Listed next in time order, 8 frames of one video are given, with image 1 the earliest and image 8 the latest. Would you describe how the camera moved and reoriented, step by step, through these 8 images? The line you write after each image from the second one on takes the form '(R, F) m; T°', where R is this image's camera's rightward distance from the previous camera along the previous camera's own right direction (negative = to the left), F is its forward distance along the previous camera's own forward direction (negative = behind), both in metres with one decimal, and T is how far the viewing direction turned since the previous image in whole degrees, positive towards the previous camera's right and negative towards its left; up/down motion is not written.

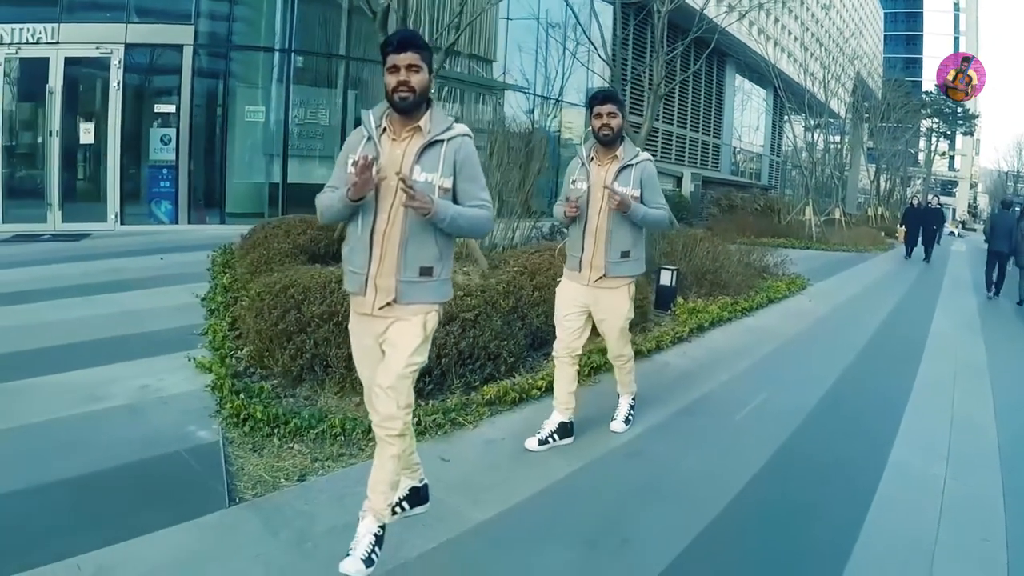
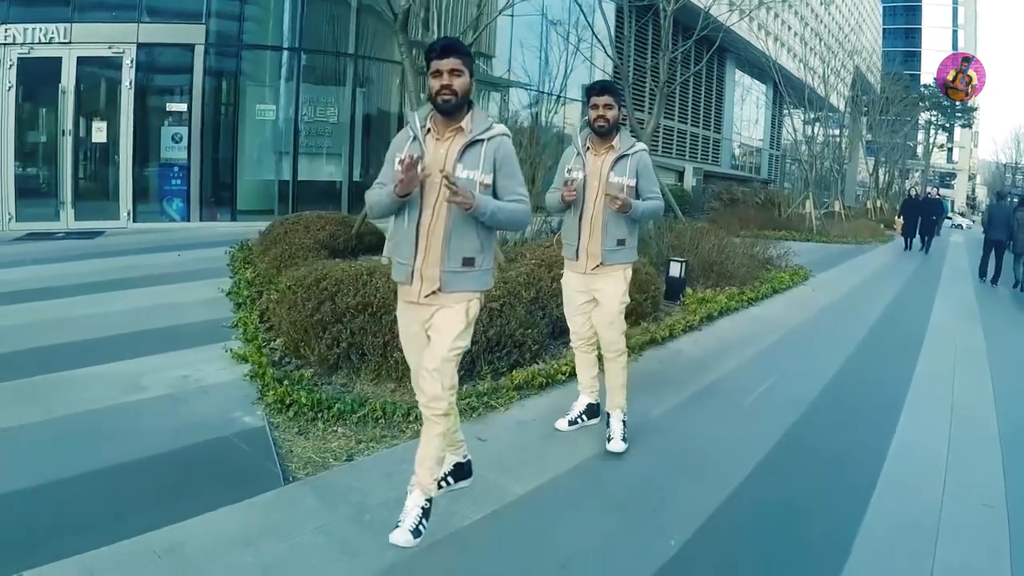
(-0.2, -0.2) m; 0°
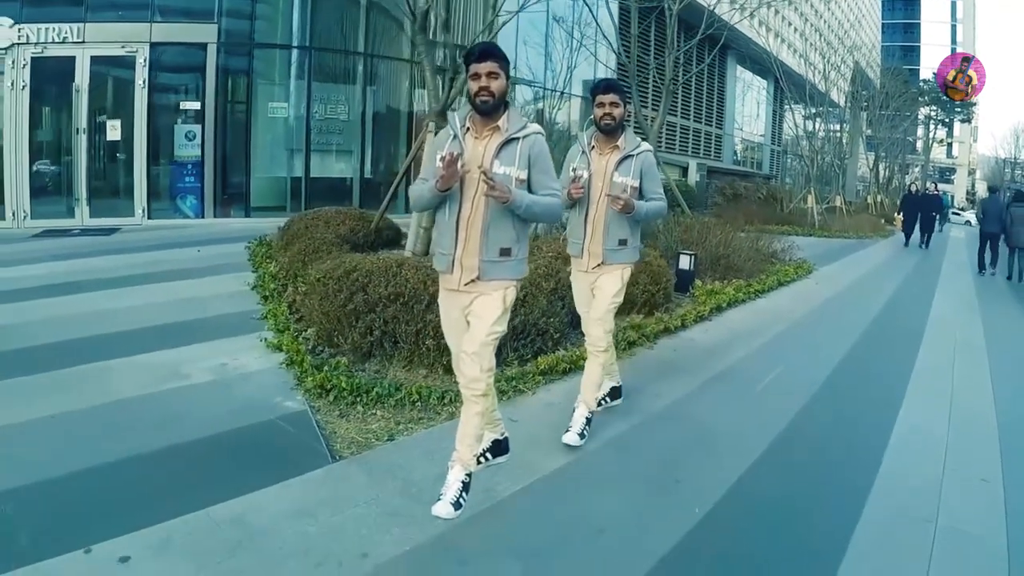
(-0.2, -0.2) m; 0°
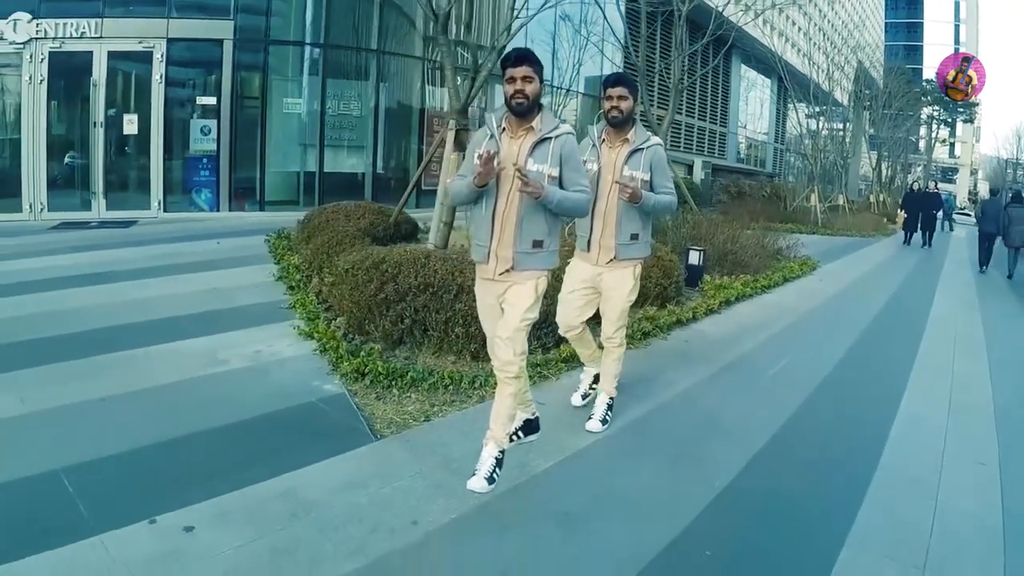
(-0.1, -0.3) m; 0°
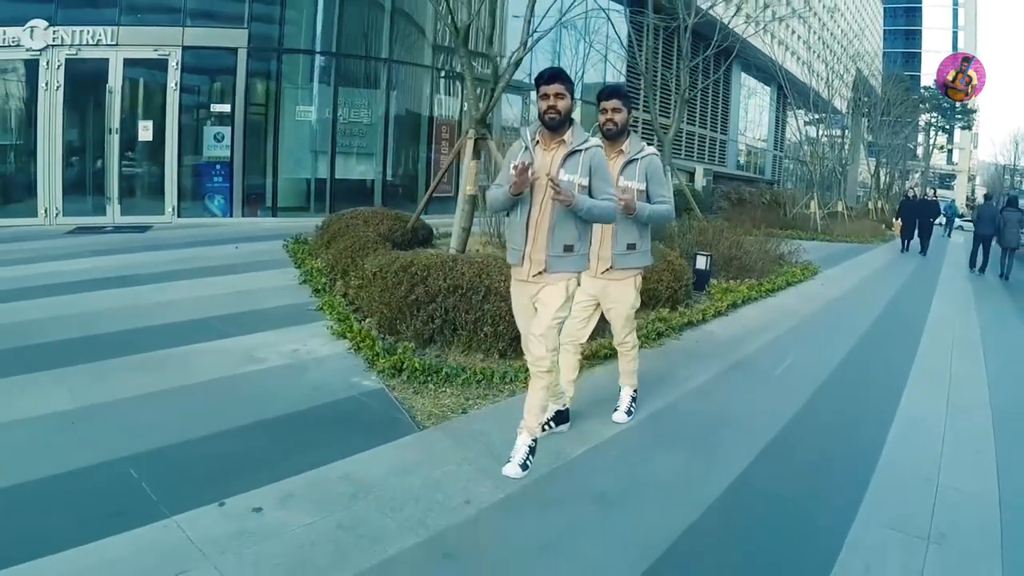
(-0.2, -0.3) m; 0°
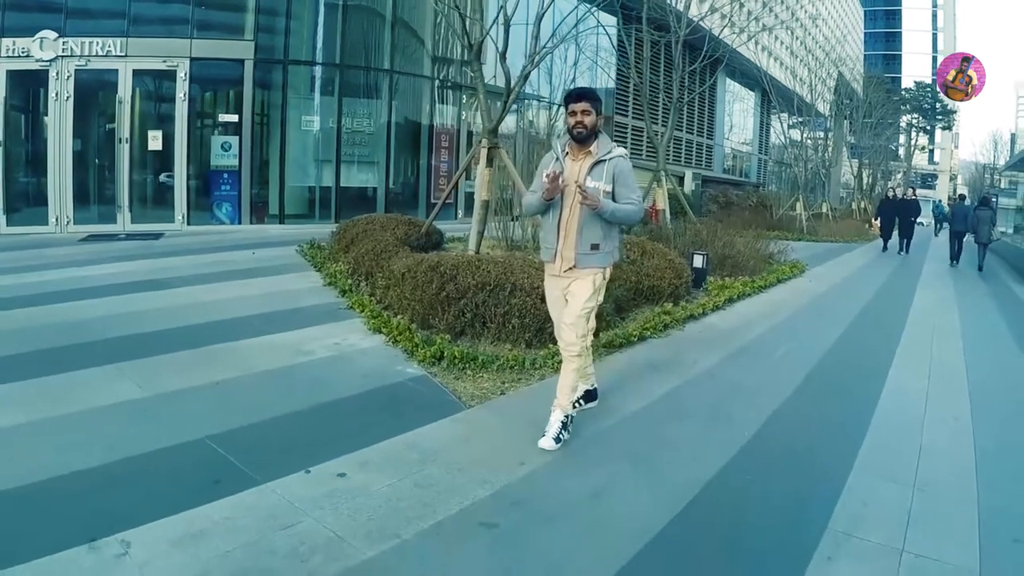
(-0.3, -0.6) m; +1°
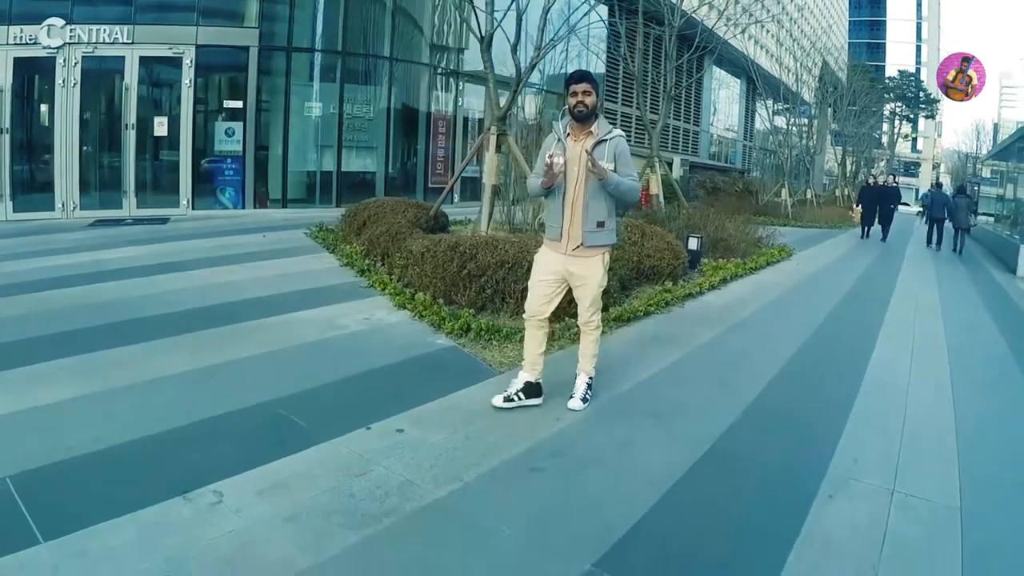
(-0.3, -0.5) m; +1°
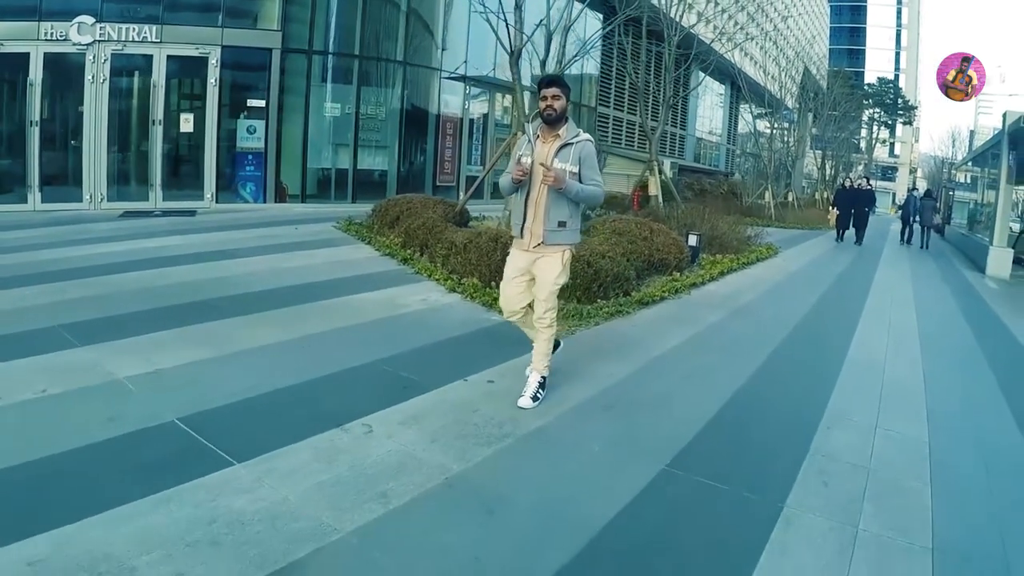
(-0.6, -1.1) m; +1°
